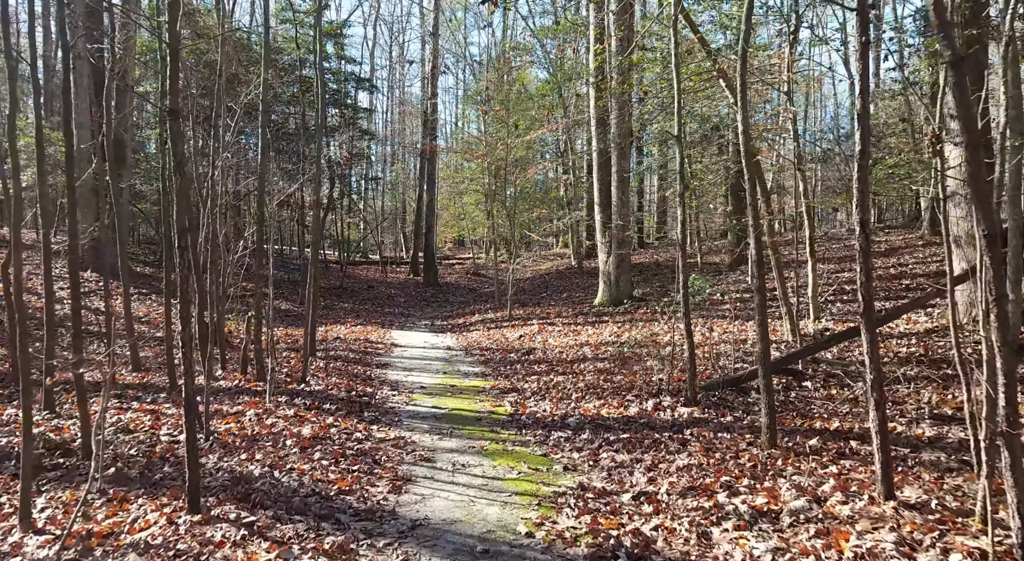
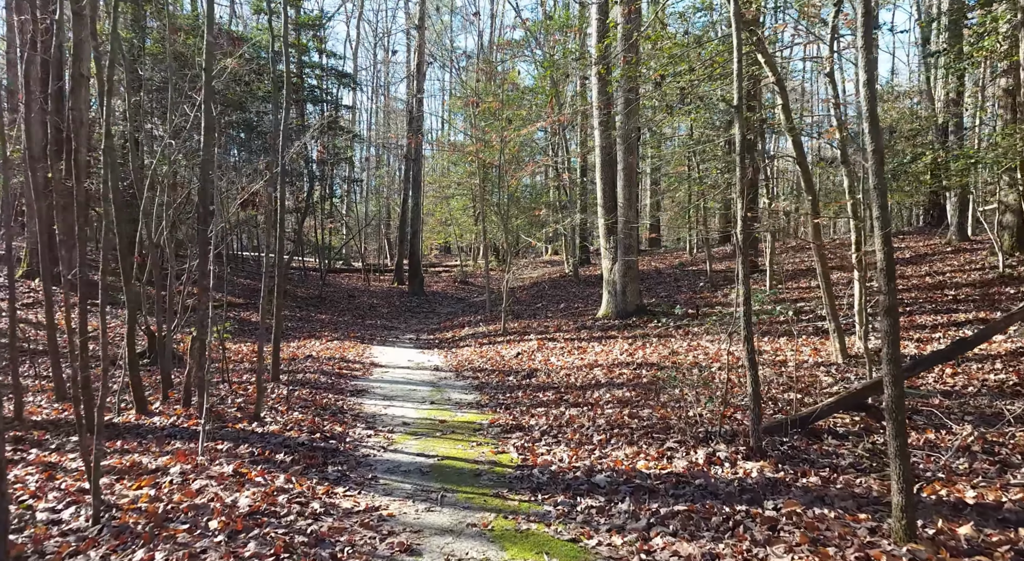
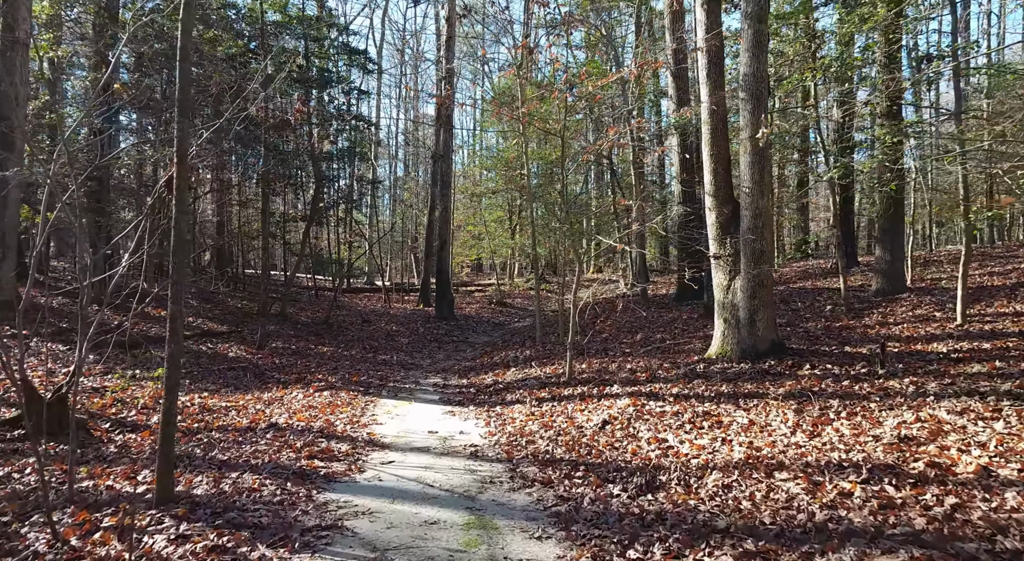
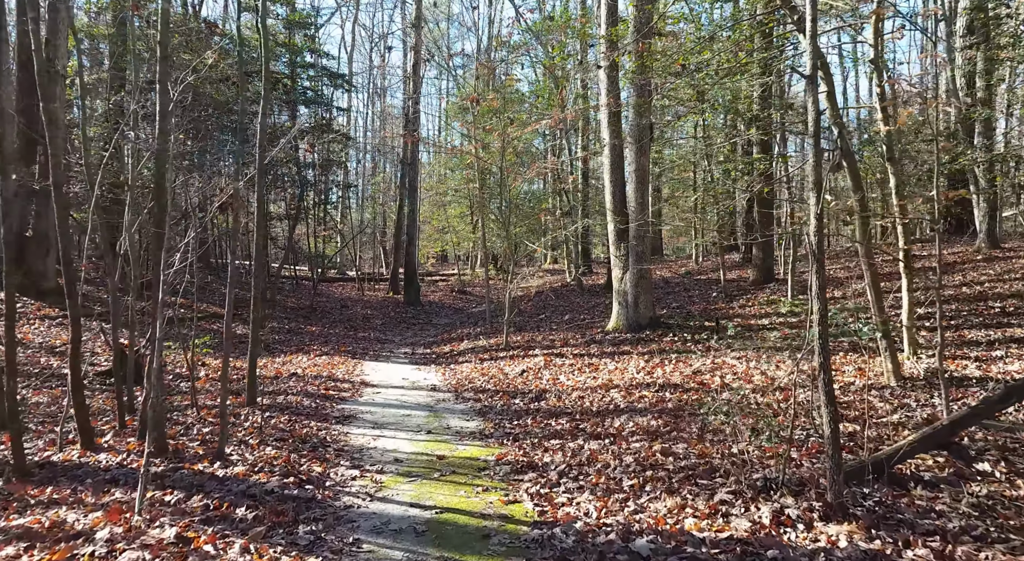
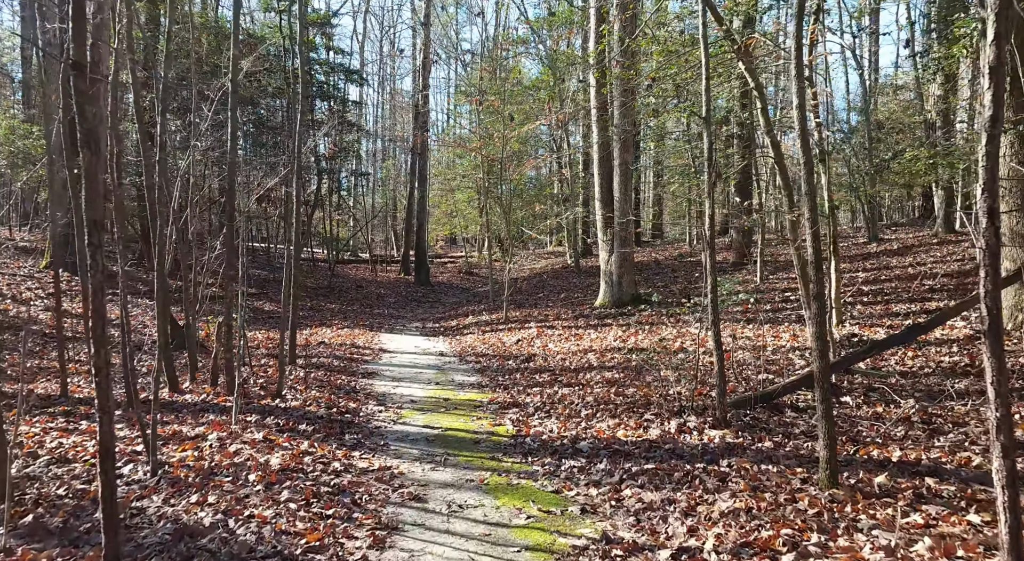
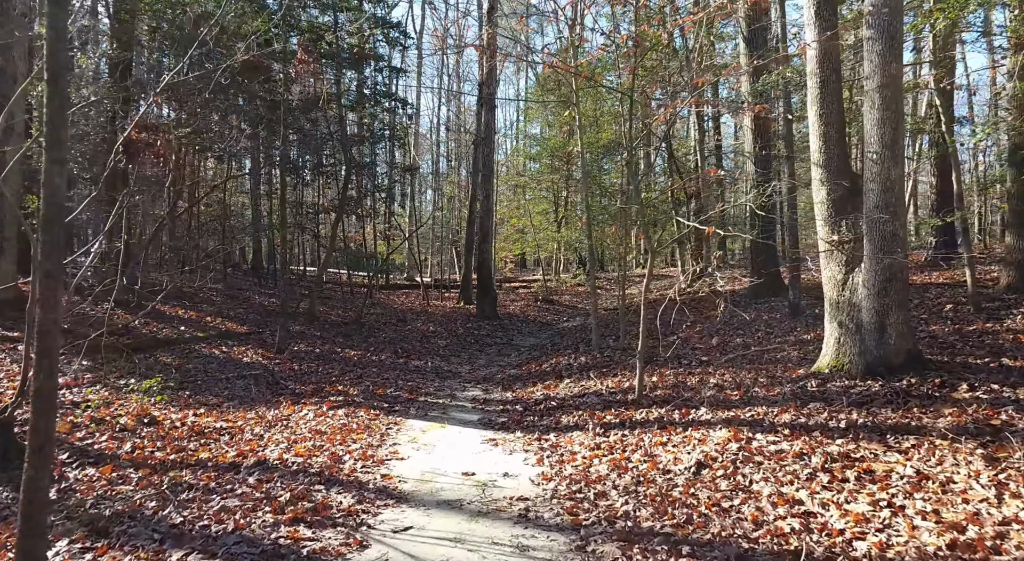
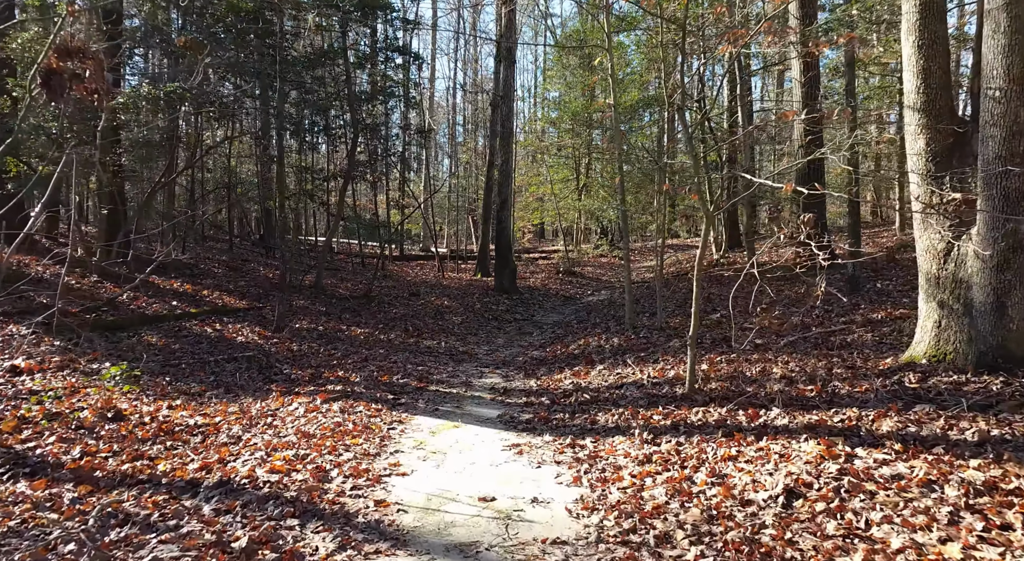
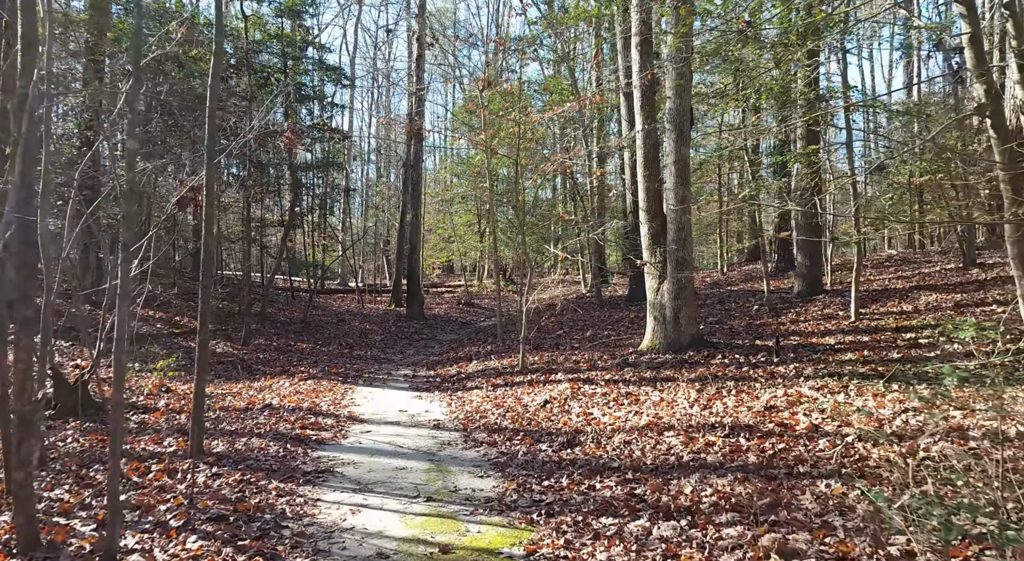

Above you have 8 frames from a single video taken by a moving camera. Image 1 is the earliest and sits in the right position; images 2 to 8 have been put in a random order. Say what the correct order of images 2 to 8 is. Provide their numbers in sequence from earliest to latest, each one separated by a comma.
5, 2, 4, 8, 3, 6, 7
